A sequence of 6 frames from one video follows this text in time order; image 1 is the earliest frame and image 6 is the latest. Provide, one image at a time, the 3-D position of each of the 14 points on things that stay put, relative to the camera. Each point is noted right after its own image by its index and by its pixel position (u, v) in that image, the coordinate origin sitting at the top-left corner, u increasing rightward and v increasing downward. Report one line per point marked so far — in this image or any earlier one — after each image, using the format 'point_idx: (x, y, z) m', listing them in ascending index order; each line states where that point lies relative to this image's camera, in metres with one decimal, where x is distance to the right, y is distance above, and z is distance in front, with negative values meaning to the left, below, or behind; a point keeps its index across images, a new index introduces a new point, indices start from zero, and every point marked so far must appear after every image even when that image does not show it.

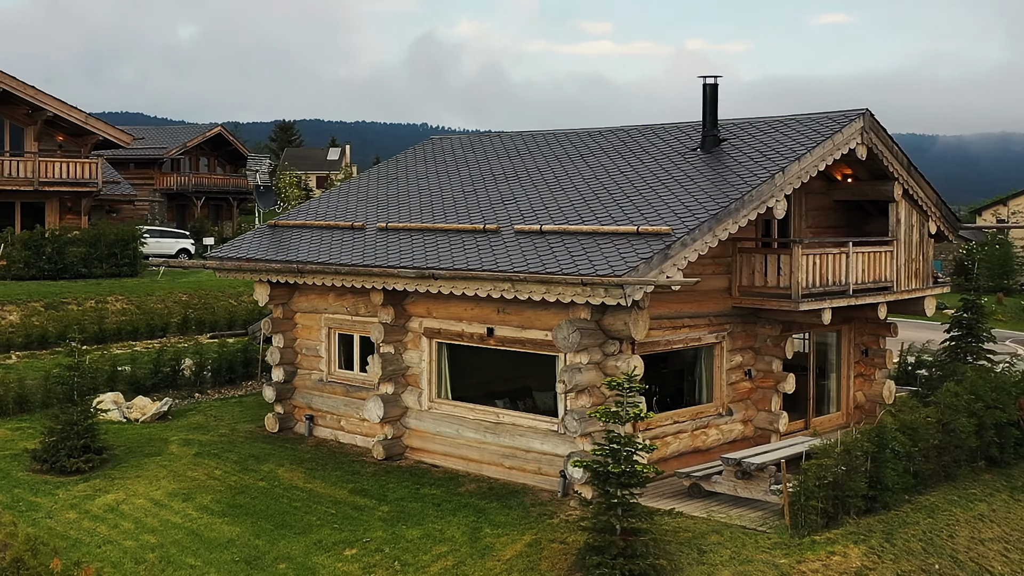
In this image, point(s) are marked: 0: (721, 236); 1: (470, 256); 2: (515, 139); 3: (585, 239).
0: (+2.3, +0.6, +12.0) m
1: (-0.5, +0.4, +12.7) m
2: (+0.1, +2.5, +18.1) m
3: (+0.8, +0.6, +12.2) m
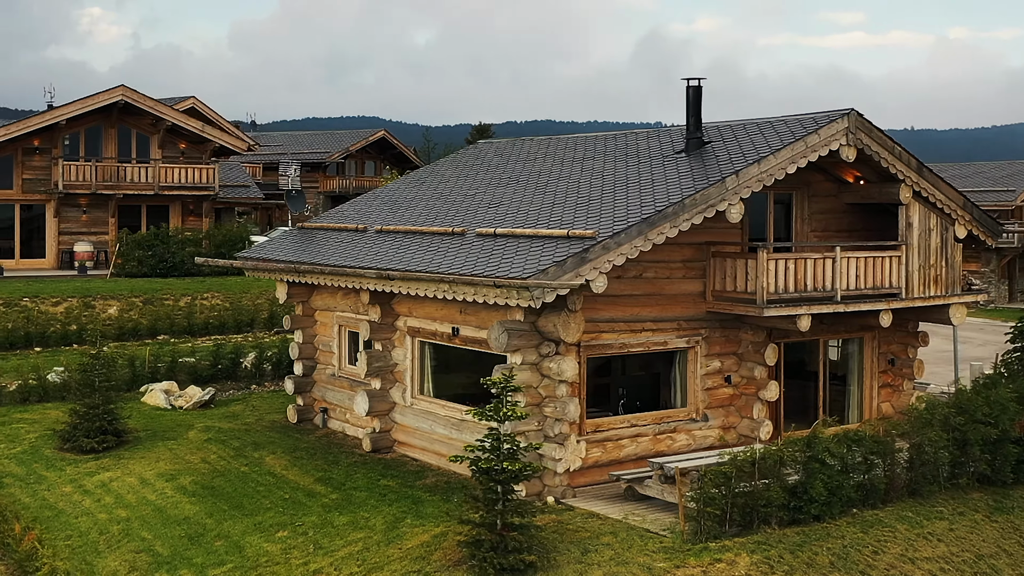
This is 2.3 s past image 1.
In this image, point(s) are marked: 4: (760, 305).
0: (+1.6, +0.5, +11.9) m
1: (-1.1, +0.4, +13.2) m
2: (+0.5, +2.5, +18.4) m
3: (+0.1, +0.5, +12.5) m
4: (+3.0, -0.2, +13.2) m
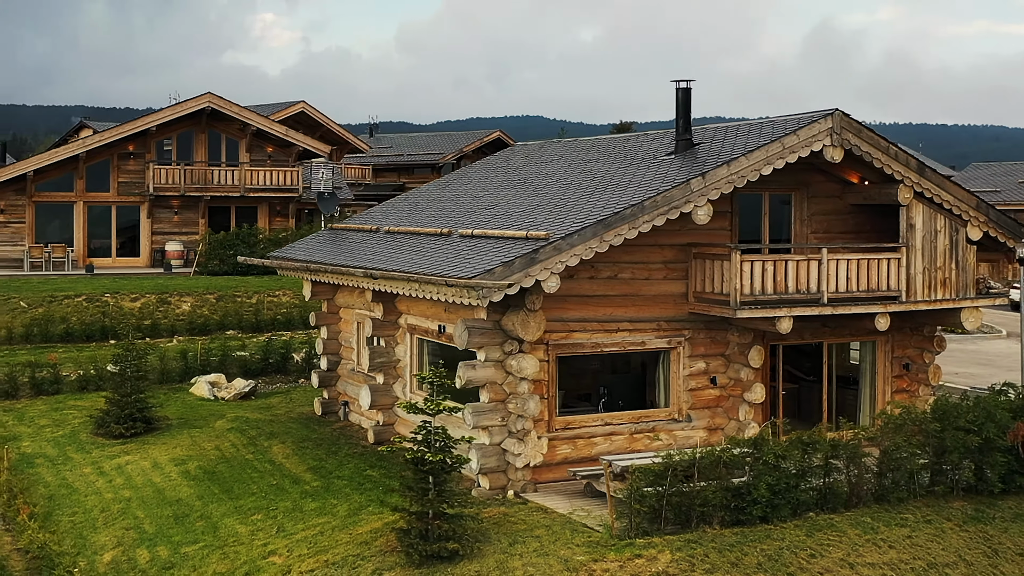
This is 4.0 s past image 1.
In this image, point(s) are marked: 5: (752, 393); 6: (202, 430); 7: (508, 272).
0: (+1.1, +0.5, +12.2) m
1: (-1.3, +0.4, +13.7) m
2: (+0.9, +2.5, +18.7) m
3: (-0.2, +0.5, +12.9) m
4: (+2.7, -0.2, +13.2) m
5: (+3.1, -1.4, +14.1) m
6: (-4.8, -2.2, +16.7) m
7: (0.0, +0.2, +11.6) m
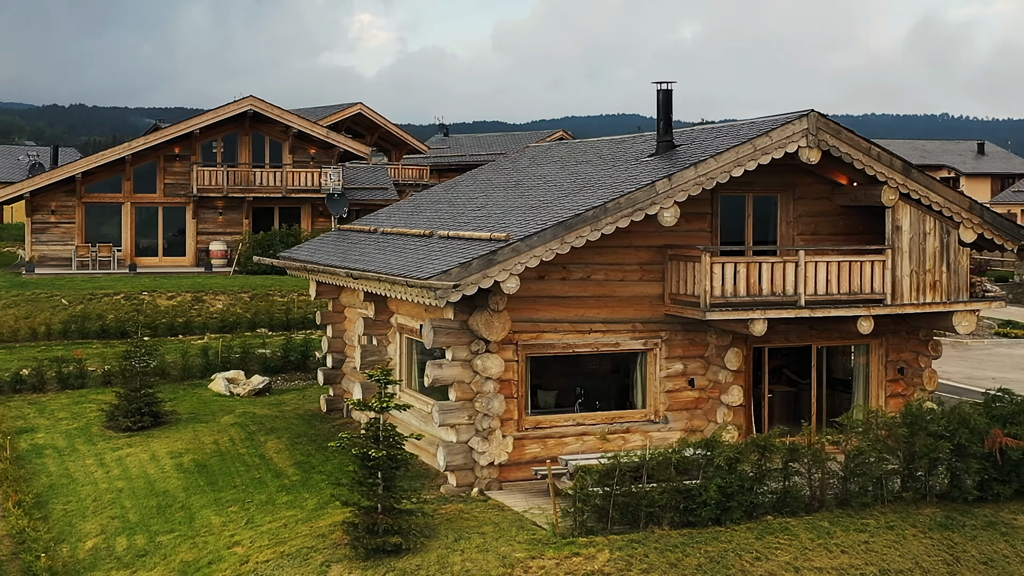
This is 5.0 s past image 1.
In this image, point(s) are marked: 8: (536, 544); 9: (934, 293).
0: (+0.7, +0.5, +12.3) m
1: (-1.6, +0.4, +14.0) m
2: (+1.0, +2.5, +18.8) m
3: (-0.6, +0.5, +13.1) m
4: (+2.3, -0.3, +13.2) m
5: (+2.8, -1.4, +14.0) m
6: (-4.8, -2.2, +17.2) m
7: (-0.5, +0.2, +11.8) m
8: (+0.2, -2.5, +10.8) m
9: (+5.7, -0.1, +14.6) m
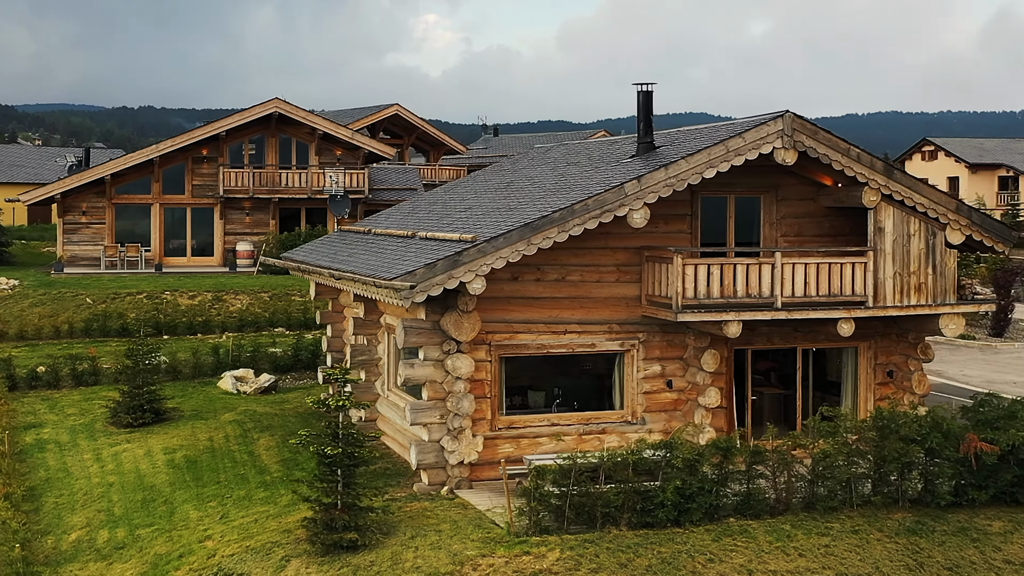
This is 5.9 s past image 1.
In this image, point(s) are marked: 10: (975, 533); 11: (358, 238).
0: (+0.3, +0.5, +12.4) m
1: (-1.9, +0.4, +14.3) m
2: (+1.0, +2.5, +18.9) m
3: (-0.9, +0.5, +13.3) m
4: (+2.0, -0.3, +13.2) m
5: (+2.5, -1.4, +14.0) m
6: (-5.0, -2.2, +17.6) m
7: (-0.9, +0.2, +12.0) m
8: (-0.2, -2.6, +10.9) m
9: (+5.4, -0.1, +14.4) m
10: (+5.2, -2.7, +12.1) m
11: (-2.4, +0.7, +16.8) m
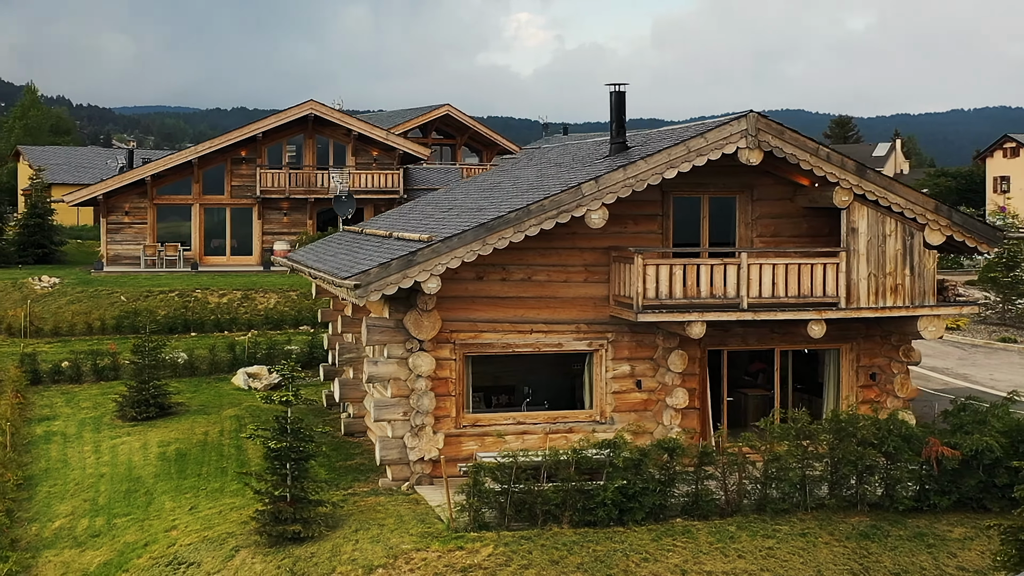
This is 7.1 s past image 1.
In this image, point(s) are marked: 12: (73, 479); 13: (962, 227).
0: (-0.2, +0.5, +12.6) m
1: (-2.3, +0.4, +14.6) m
2: (+1.0, +2.5, +19.0) m
3: (-1.4, +0.5, +13.5) m
4: (+1.5, -0.3, +13.3) m
5: (+2.1, -1.4, +14.0) m
6: (-5.1, -2.1, +18.2) m
7: (-1.5, +0.2, +12.3) m
8: (-0.9, -2.6, +11.1) m
9: (+5.0, -0.1, +14.2) m
10: (+4.6, -2.7, +11.9) m
11: (-2.5, +0.8, +17.2) m
12: (-6.2, -2.7, +15.2) m
13: (+5.8, +0.8, +14.2) m
